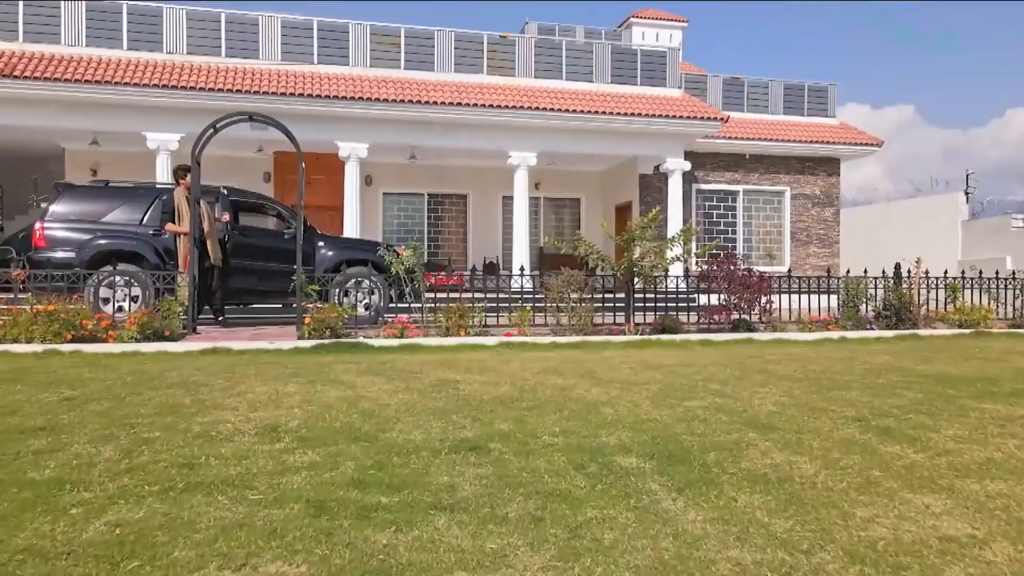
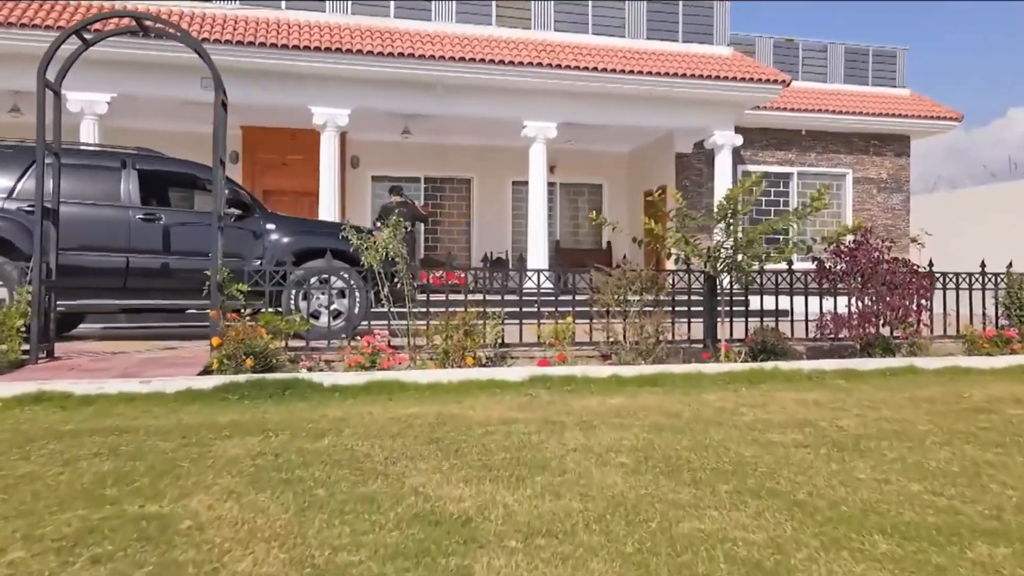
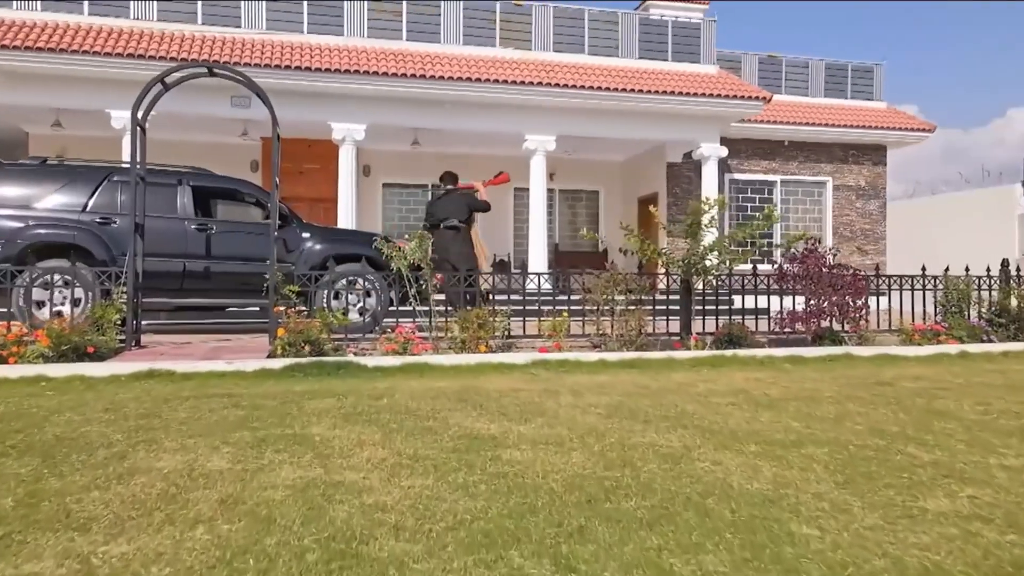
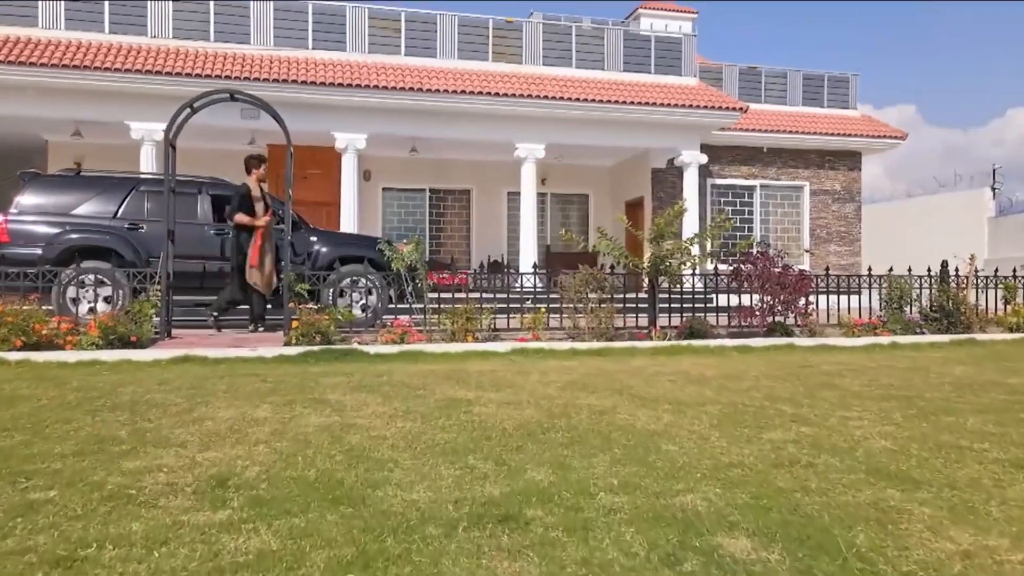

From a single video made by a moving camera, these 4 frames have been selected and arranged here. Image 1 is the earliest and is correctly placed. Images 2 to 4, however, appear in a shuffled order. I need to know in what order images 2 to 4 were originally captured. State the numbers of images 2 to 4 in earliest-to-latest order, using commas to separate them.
4, 3, 2
